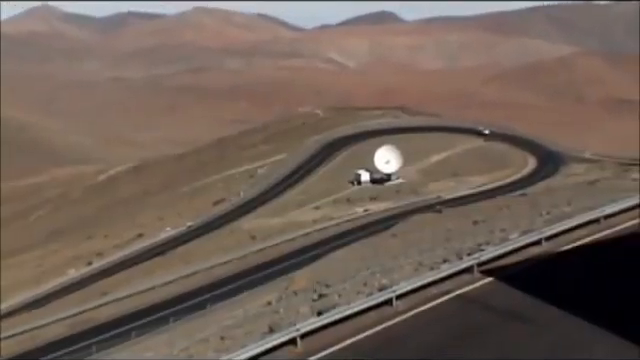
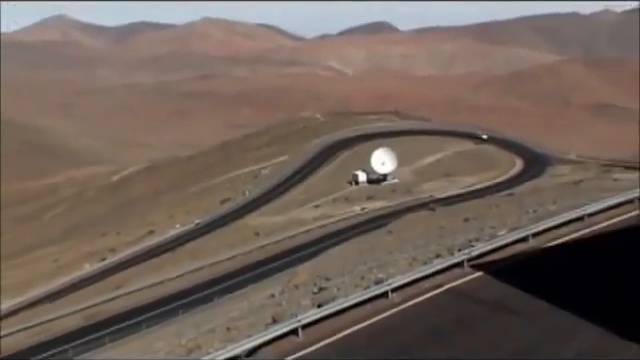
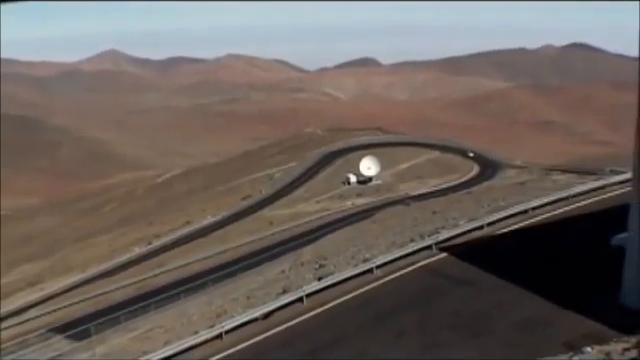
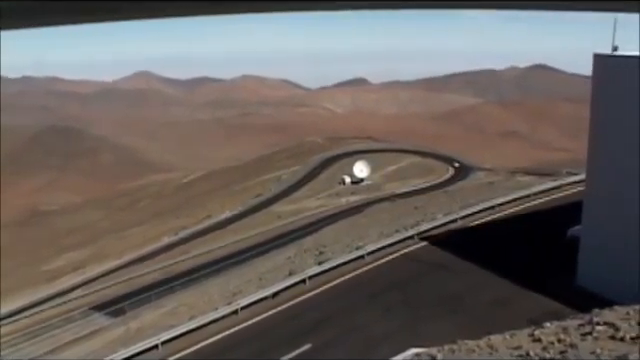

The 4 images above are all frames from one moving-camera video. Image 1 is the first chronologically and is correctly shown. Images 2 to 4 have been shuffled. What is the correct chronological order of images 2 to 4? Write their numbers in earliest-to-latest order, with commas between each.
2, 3, 4
